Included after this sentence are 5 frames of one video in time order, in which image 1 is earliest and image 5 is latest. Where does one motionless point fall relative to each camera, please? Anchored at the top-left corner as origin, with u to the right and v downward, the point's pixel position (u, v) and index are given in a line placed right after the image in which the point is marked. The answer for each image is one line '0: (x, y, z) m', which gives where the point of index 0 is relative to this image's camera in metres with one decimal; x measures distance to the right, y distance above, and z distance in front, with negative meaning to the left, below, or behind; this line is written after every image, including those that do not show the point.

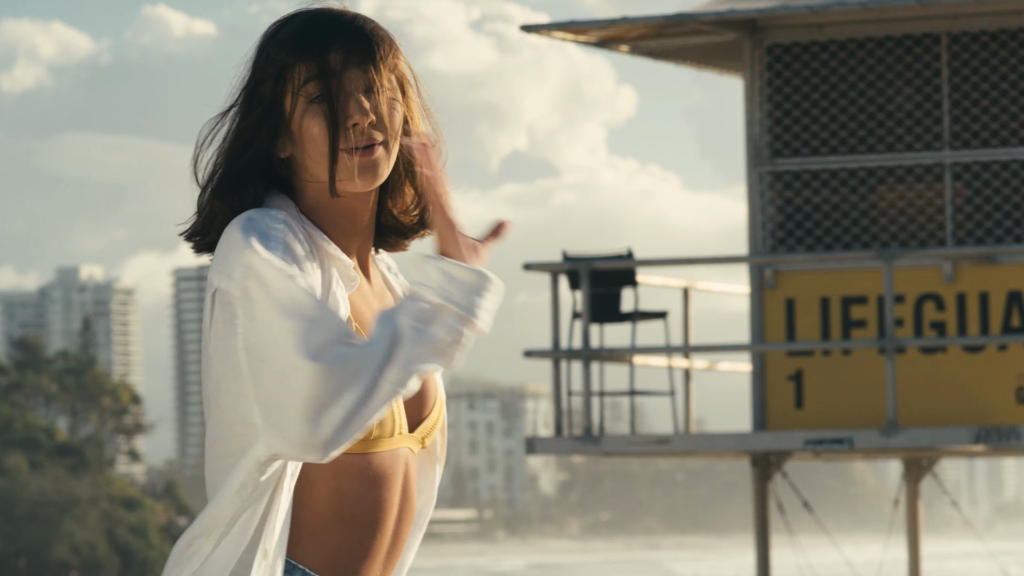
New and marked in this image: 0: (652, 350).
0: (+1.0, -0.4, +10.2) m
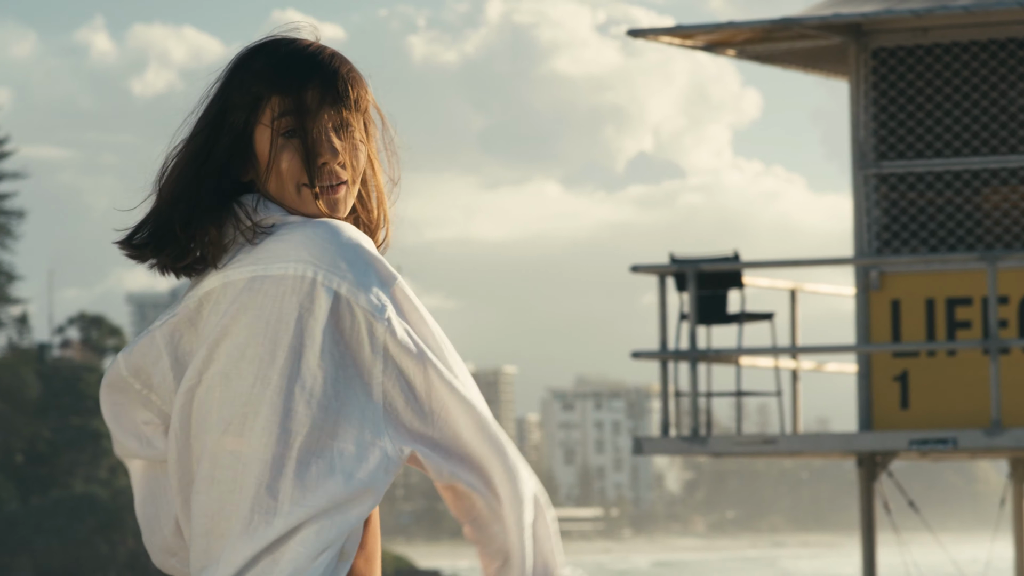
0: (+1.8, -0.5, +10.4) m
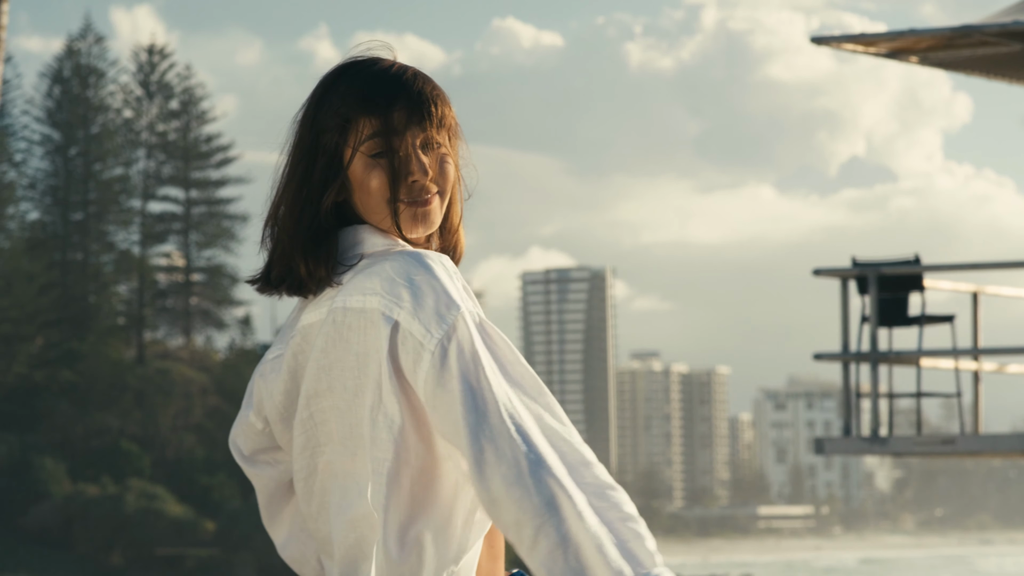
0: (+3.1, -0.5, +10.6) m
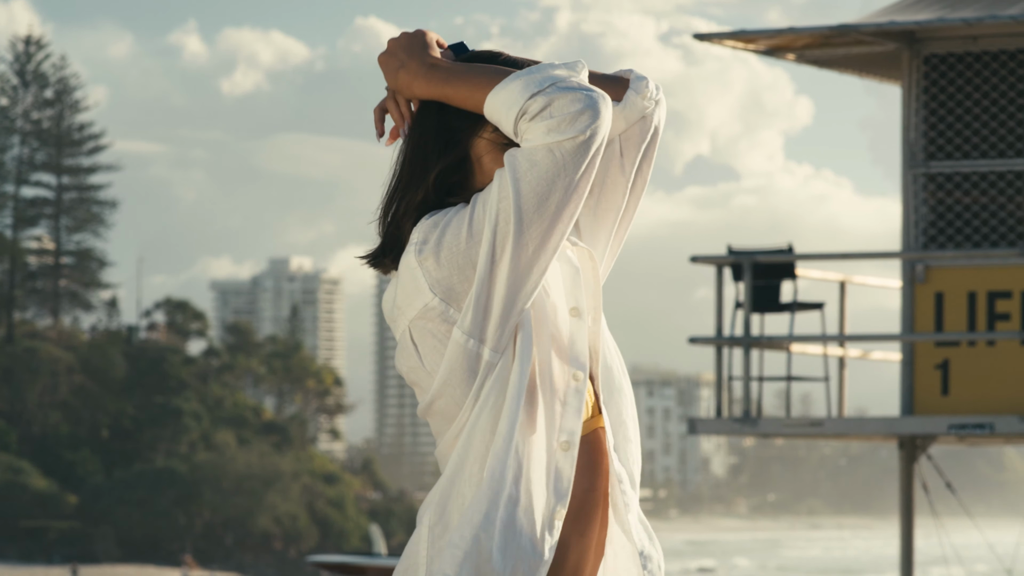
0: (+2.3, -0.4, +11.0) m
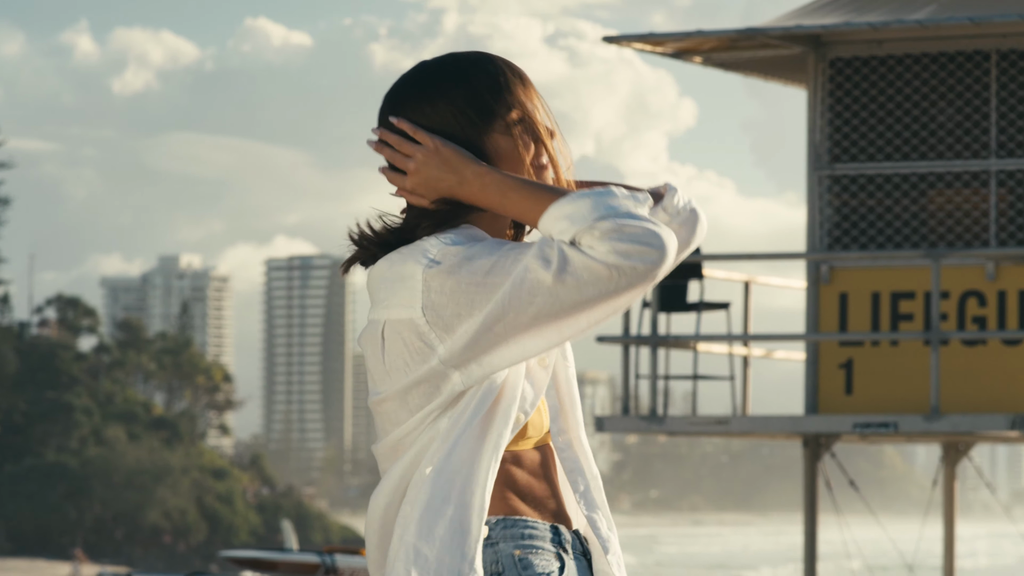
0: (+1.6, -0.4, +11.1) m
